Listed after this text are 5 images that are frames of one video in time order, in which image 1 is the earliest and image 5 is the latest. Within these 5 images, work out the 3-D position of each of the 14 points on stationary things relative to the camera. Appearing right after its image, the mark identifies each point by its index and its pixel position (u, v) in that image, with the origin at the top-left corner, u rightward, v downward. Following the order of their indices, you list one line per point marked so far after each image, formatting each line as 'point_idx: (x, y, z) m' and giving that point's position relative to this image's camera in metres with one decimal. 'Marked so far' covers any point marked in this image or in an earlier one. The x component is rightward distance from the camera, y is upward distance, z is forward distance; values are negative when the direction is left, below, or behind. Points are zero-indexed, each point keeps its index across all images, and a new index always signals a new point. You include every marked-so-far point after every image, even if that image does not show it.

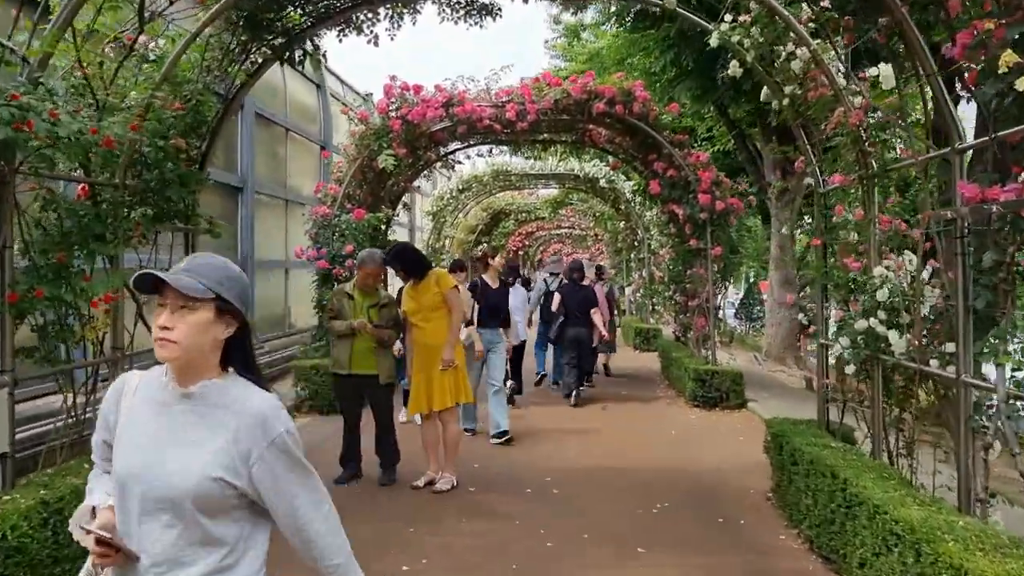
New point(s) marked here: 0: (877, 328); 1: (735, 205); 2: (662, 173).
0: (+1.5, -0.2, +4.0) m
1: (+2.0, +0.8, +8.6) m
2: (+1.4, +1.1, +9.1) m
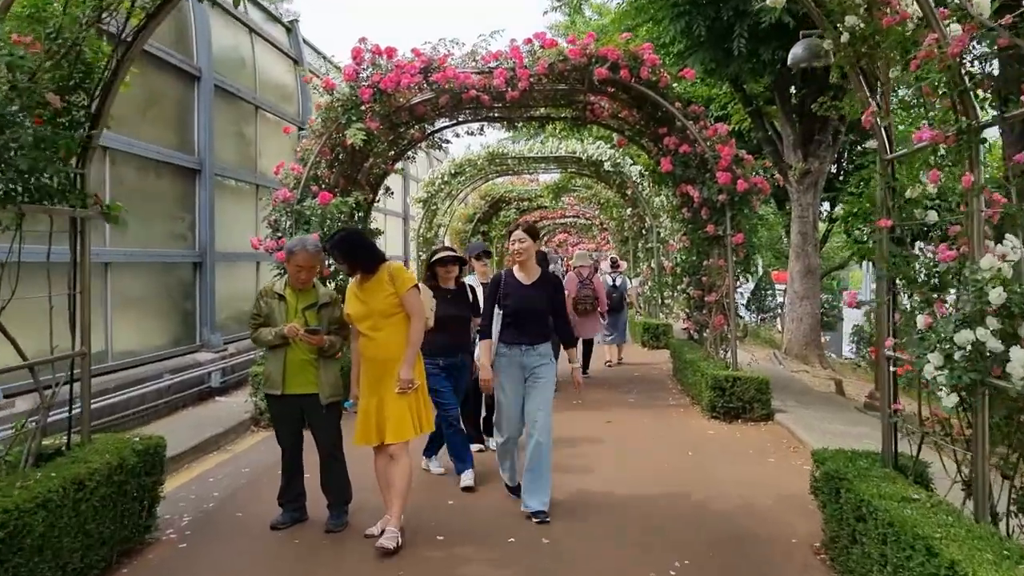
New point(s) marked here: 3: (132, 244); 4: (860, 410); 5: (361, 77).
0: (+1.4, -0.2, +2.9) m
1: (+2.0, +0.8, +7.5) m
2: (+1.4, +1.2, +8.0) m
3: (-3.2, +0.4, +7.8) m
4: (+2.9, -1.0, +7.9) m
5: (-1.2, +1.7, +7.7) m
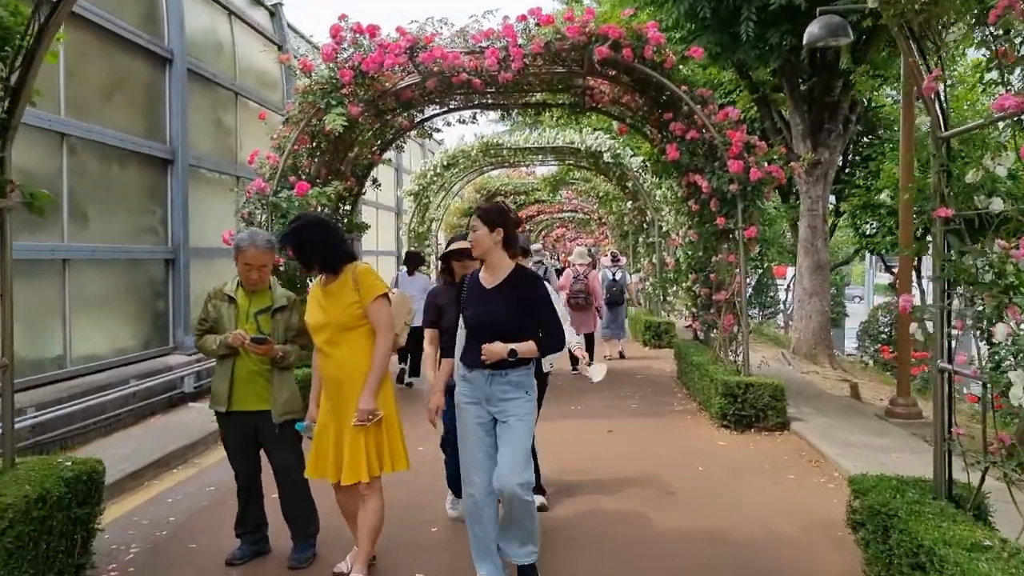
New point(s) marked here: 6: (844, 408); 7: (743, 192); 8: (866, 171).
0: (+1.4, -0.2, +2.3) m
1: (+1.9, +0.8, +6.9) m
2: (+1.3, +1.2, +7.4) m
3: (-3.2, +0.4, +7.2) m
4: (+2.9, -1.0, +7.3) m
5: (-1.3, +1.7, +7.1) m
6: (+2.6, -1.0, +7.5) m
7: (+1.7, +0.7, +6.9) m
8: (+5.8, +1.9, +15.6) m
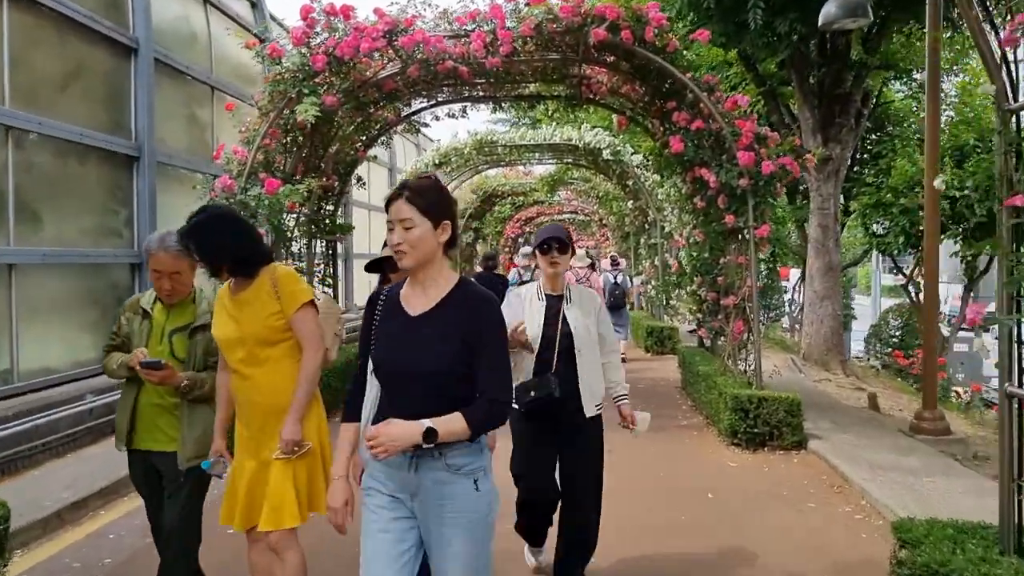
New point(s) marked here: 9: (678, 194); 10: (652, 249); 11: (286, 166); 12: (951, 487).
0: (+1.3, -0.2, +1.7) m
1: (+1.8, +0.8, +6.3) m
2: (+1.2, +1.2, +6.8) m
3: (-3.3, +0.3, +6.7) m
4: (+2.8, -1.0, +6.7) m
5: (-1.4, +1.7, +6.5) m
6: (+2.6, -1.0, +6.9) m
7: (+1.6, +0.7, +6.3) m
8: (+5.7, +1.9, +15.0) m
9: (+1.5, +0.8, +8.4) m
10: (+2.0, +0.6, +13.6) m
11: (-1.7, +0.9, +7.1) m
12: (+2.4, -1.1, +5.1) m
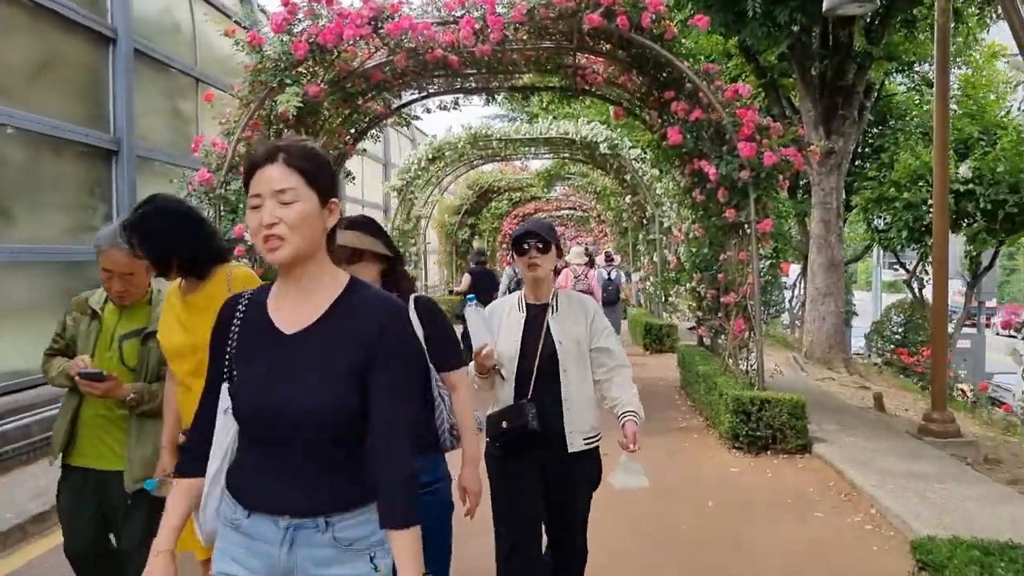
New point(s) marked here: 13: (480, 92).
0: (+1.3, -0.2, +1.4) m
1: (+1.8, +0.8, +6.0) m
2: (+1.2, +1.2, +6.5) m
3: (-3.3, +0.3, +6.4) m
4: (+2.7, -1.0, +6.5) m
5: (-1.4, +1.7, +6.2) m
6: (+2.5, -1.0, +6.7) m
7: (+1.6, +0.7, +6.1) m
8: (+5.7, +2.0, +14.7) m
9: (+1.4, +0.9, +8.2) m
10: (+2.0, +0.6, +13.4) m
11: (-1.7, +0.9, +6.8) m
12: (+2.3, -1.1, +4.8) m
13: (-0.3, +1.8, +8.5) m
